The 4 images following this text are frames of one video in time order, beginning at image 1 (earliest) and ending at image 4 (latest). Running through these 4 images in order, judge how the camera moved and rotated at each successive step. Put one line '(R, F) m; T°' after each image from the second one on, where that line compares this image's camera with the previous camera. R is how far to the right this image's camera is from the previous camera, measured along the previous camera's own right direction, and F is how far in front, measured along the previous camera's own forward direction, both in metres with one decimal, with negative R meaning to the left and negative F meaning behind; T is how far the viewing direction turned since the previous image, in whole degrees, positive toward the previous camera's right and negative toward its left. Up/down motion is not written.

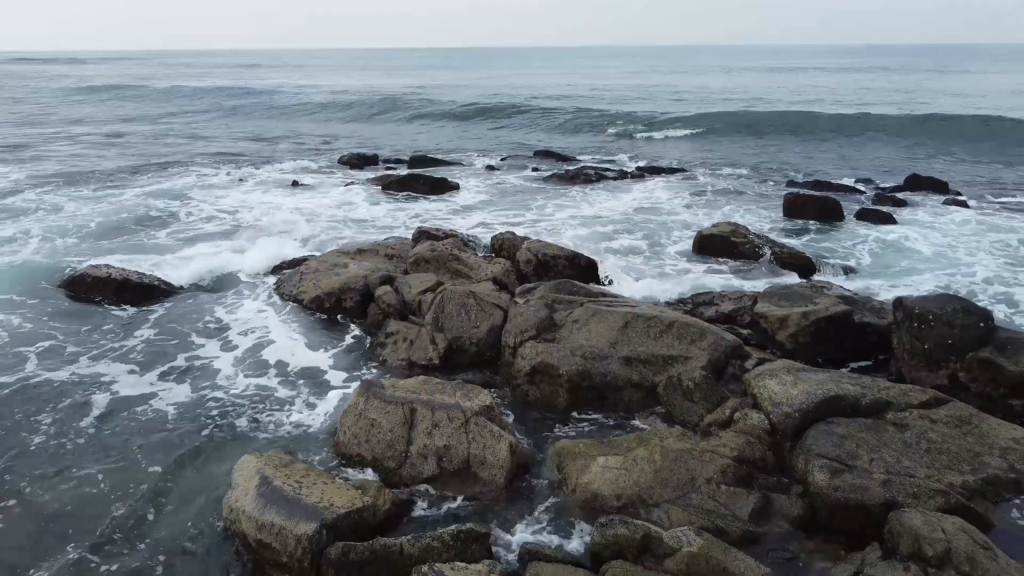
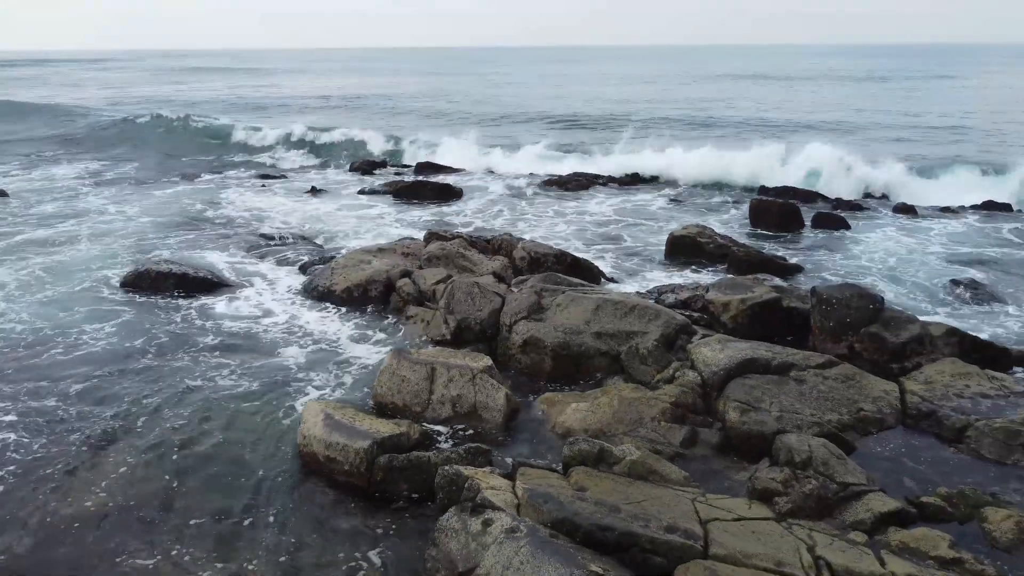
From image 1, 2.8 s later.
(+0.1, -2.2) m; 0°
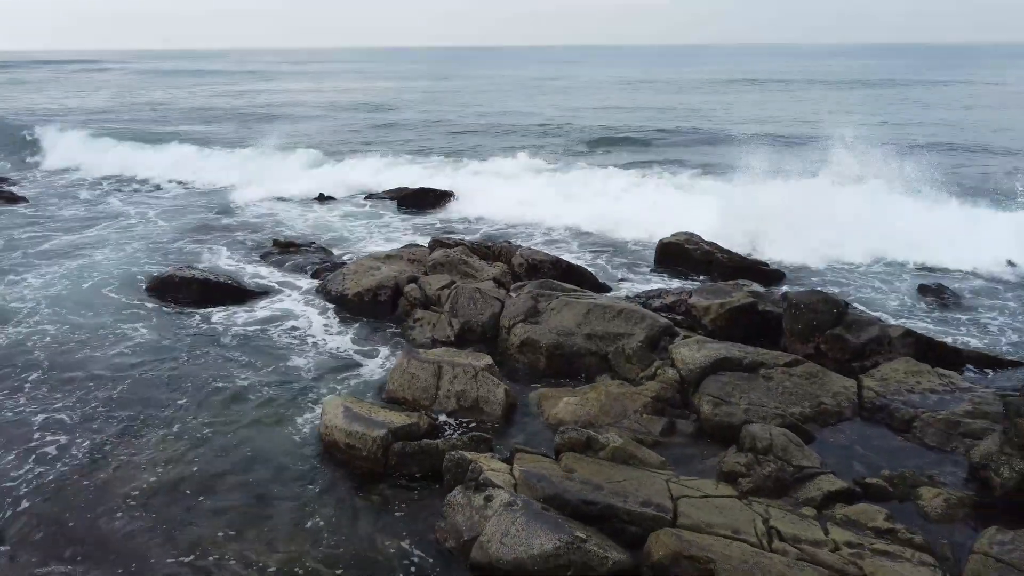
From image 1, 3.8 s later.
(0.0, -1.1) m; 0°
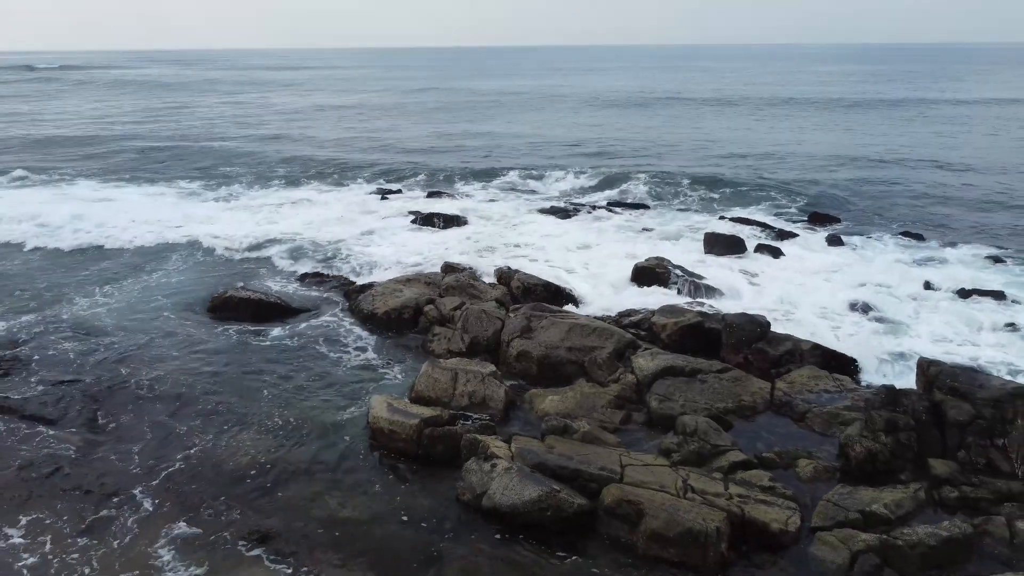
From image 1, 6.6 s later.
(0.0, -3.3) m; 0°
